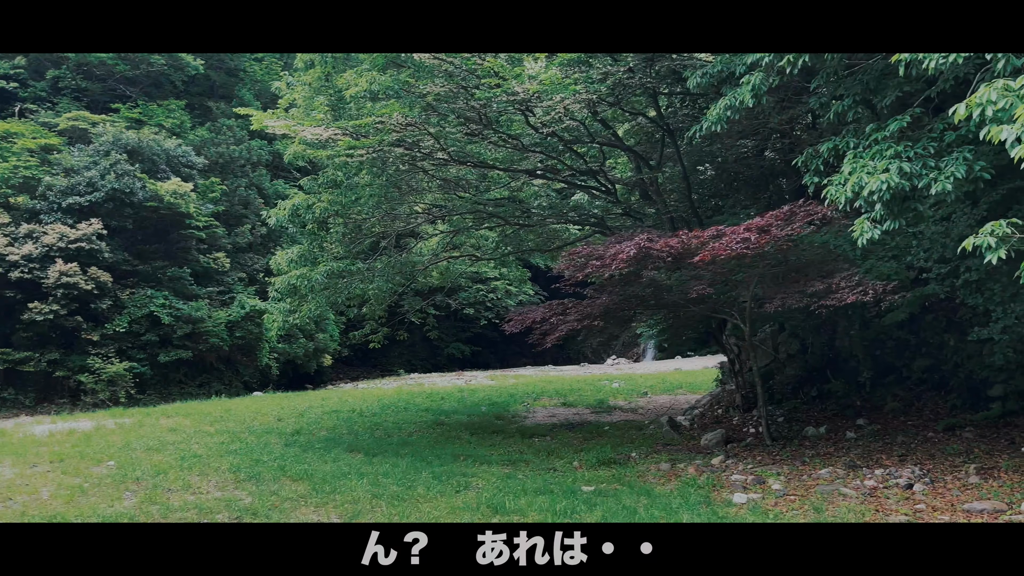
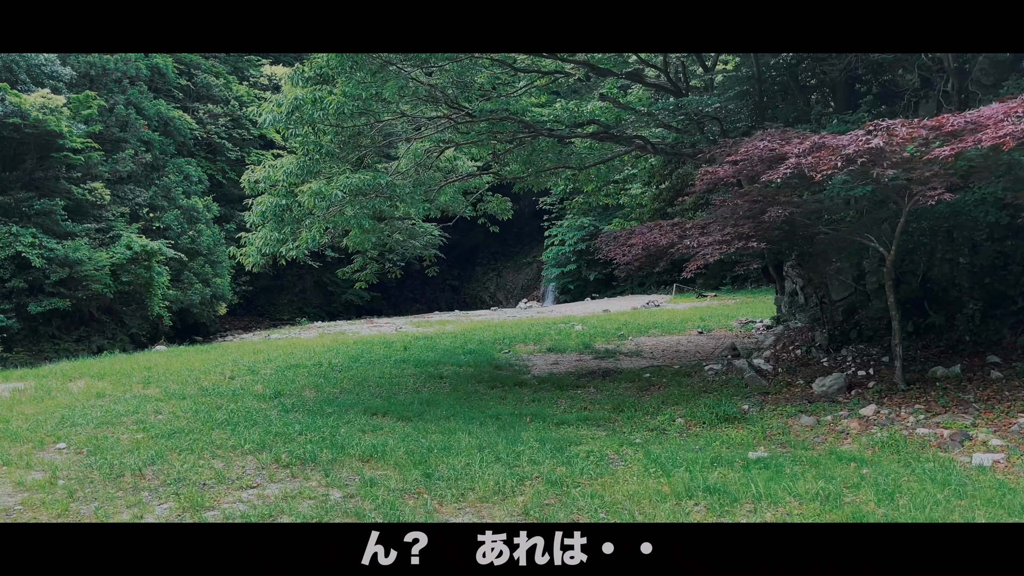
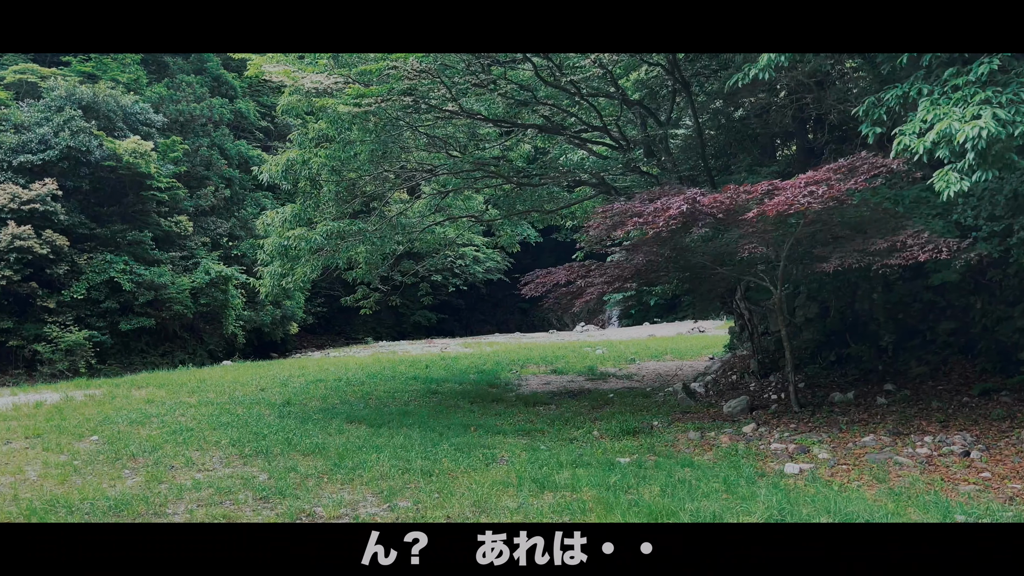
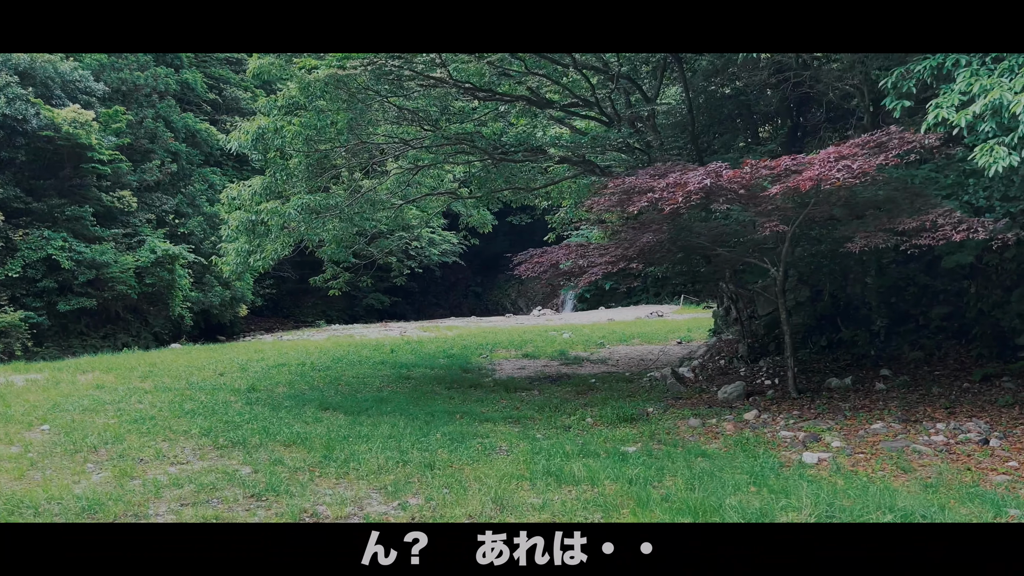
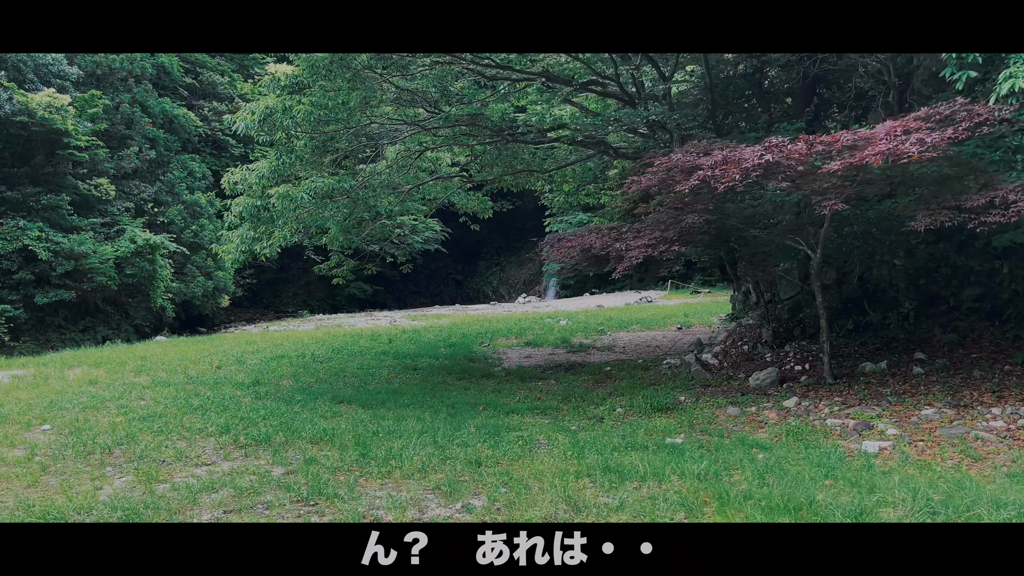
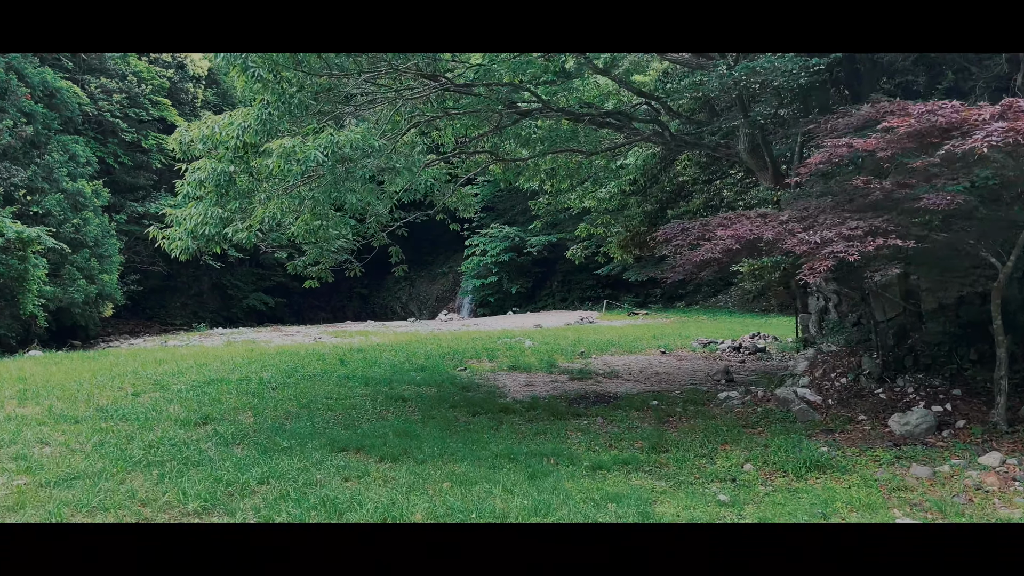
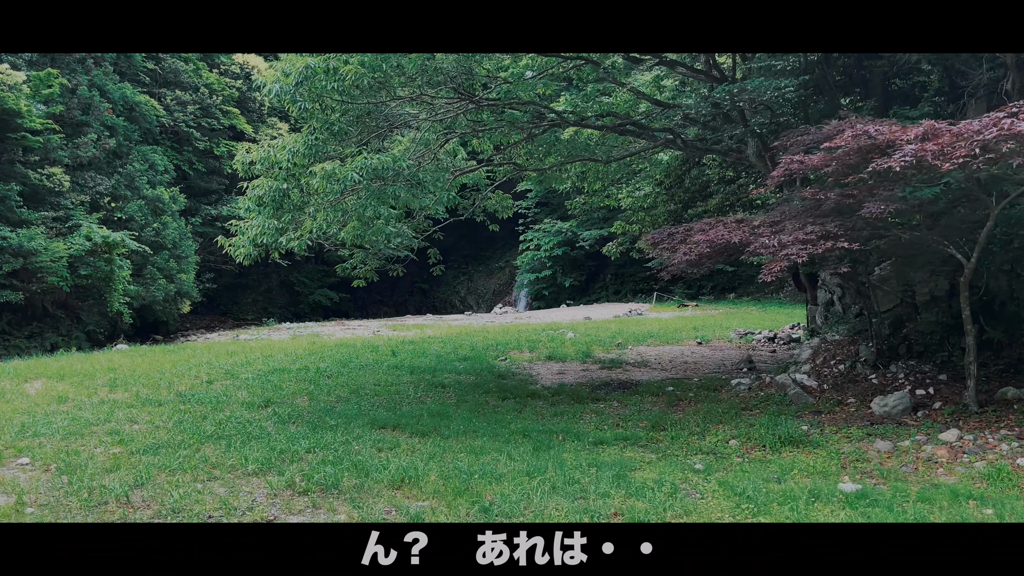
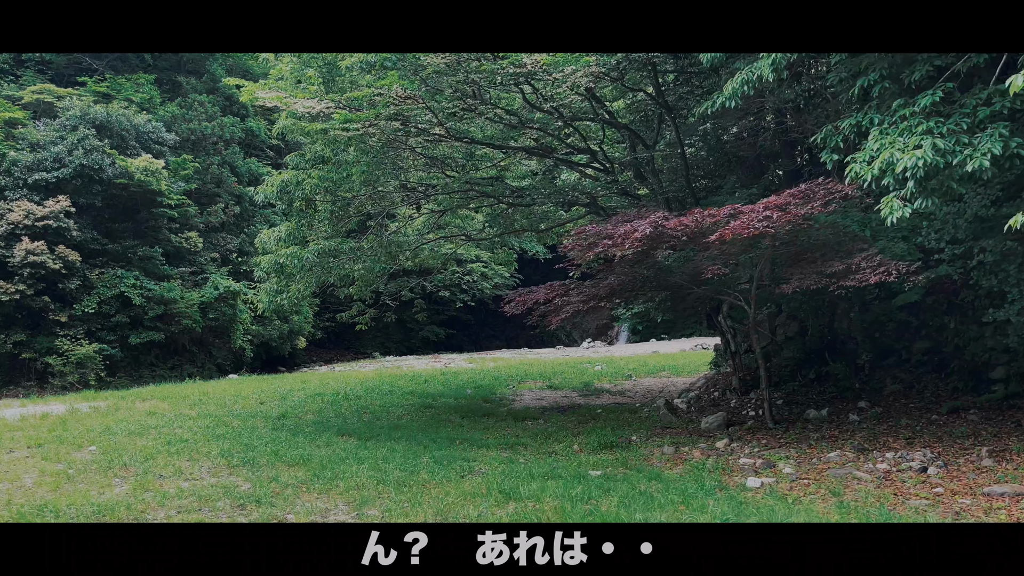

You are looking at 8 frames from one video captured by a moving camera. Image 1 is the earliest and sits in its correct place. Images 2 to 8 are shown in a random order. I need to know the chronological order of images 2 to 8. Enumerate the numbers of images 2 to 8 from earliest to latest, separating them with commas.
8, 3, 4, 5, 2, 7, 6
